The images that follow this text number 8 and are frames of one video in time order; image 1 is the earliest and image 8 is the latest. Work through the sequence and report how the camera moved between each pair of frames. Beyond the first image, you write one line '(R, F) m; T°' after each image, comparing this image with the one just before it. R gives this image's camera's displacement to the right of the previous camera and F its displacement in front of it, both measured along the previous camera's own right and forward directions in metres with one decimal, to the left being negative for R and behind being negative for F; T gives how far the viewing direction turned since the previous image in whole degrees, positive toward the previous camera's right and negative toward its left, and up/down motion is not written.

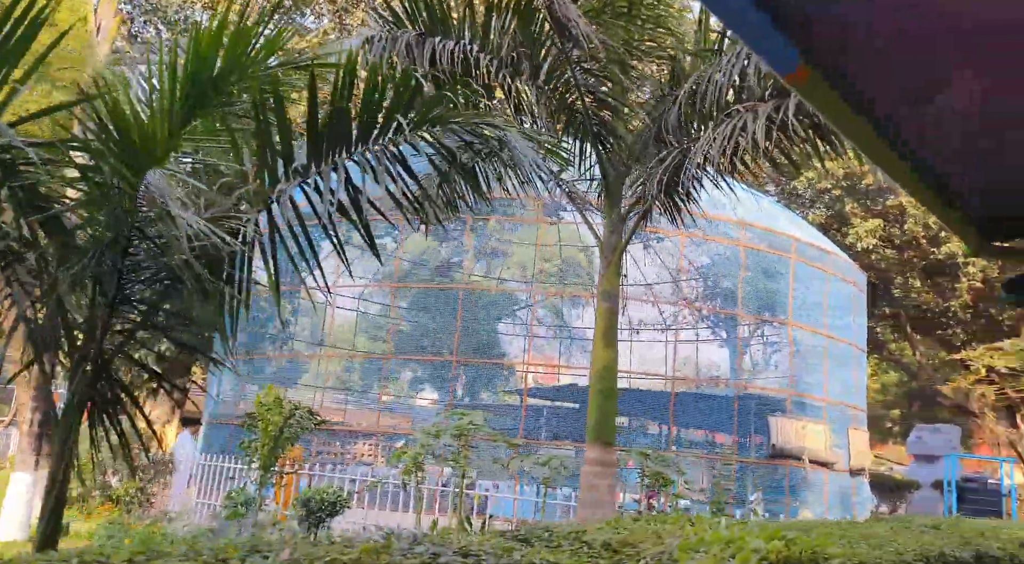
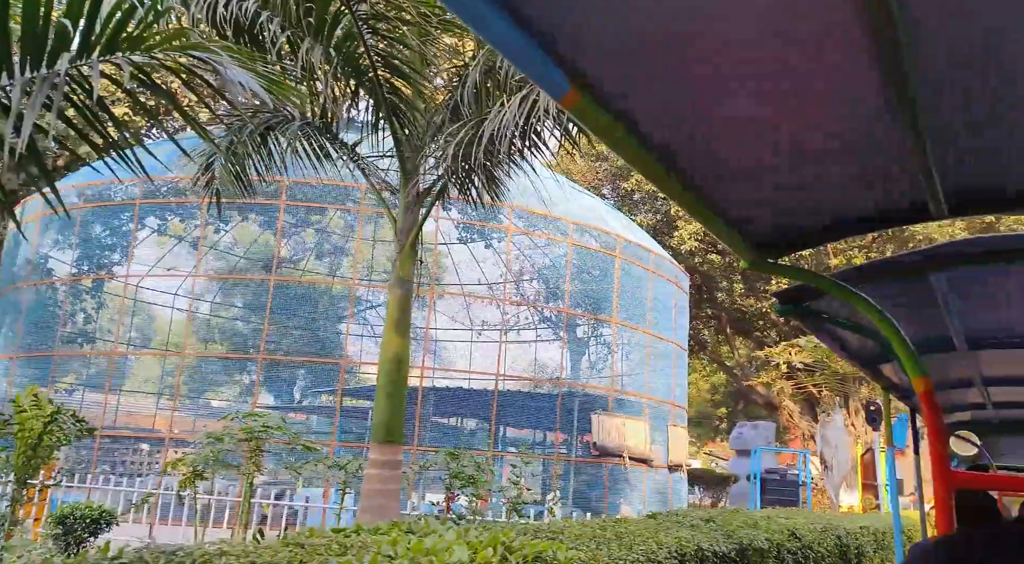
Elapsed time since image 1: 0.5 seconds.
(+0.3, +0.2) m; +10°
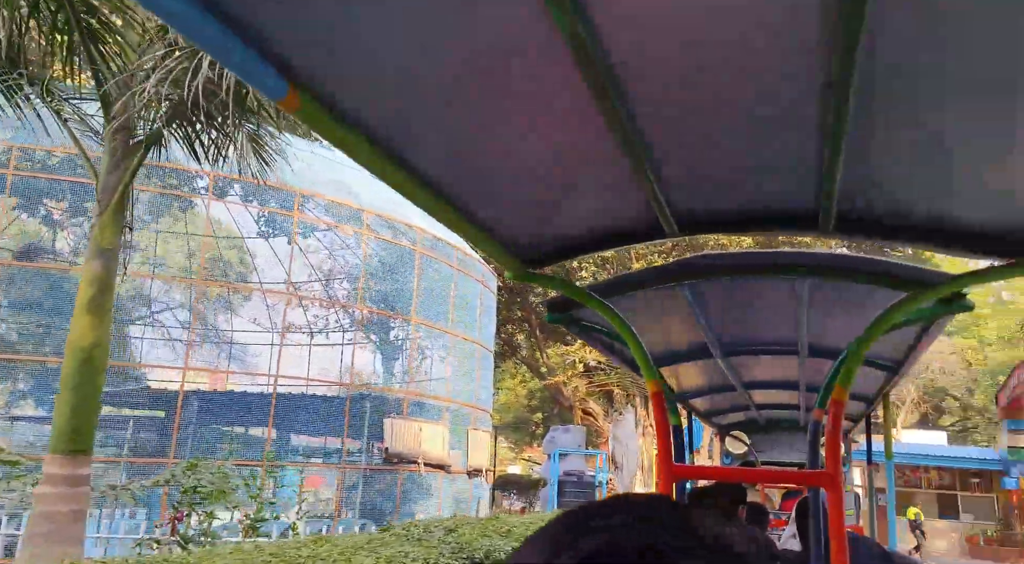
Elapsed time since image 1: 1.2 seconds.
(+0.3, +0.5) m; +12°
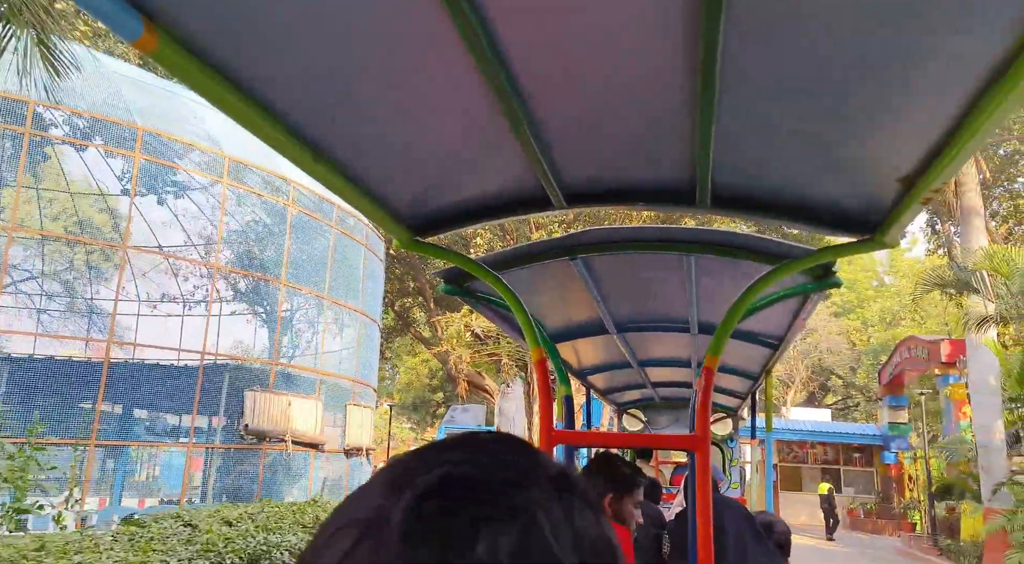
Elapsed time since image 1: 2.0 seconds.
(+0.2, +0.6) m; +6°
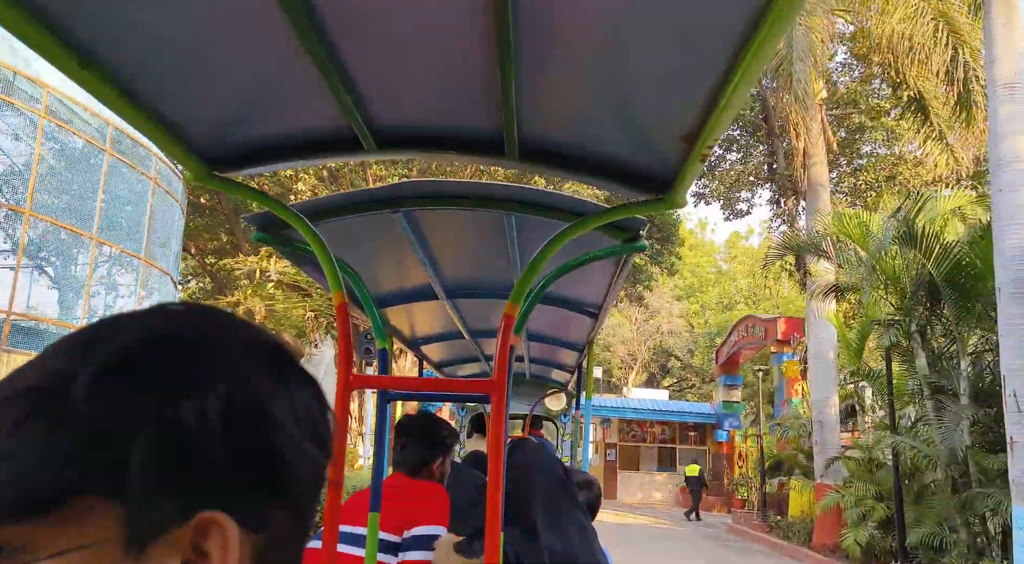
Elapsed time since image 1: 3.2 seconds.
(+0.3, +1.0) m; +10°
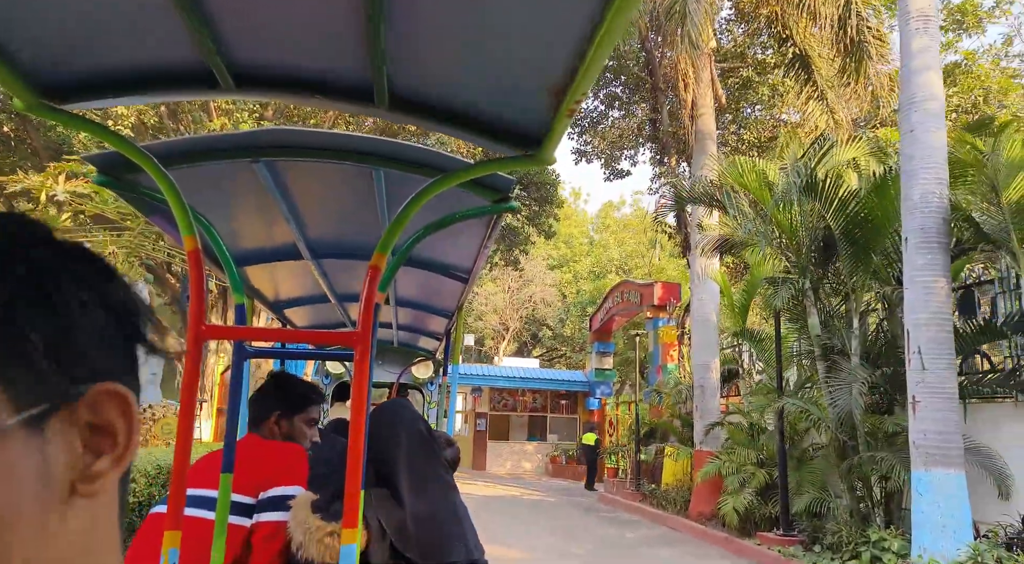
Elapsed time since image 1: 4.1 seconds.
(+0.1, +0.9) m; +9°
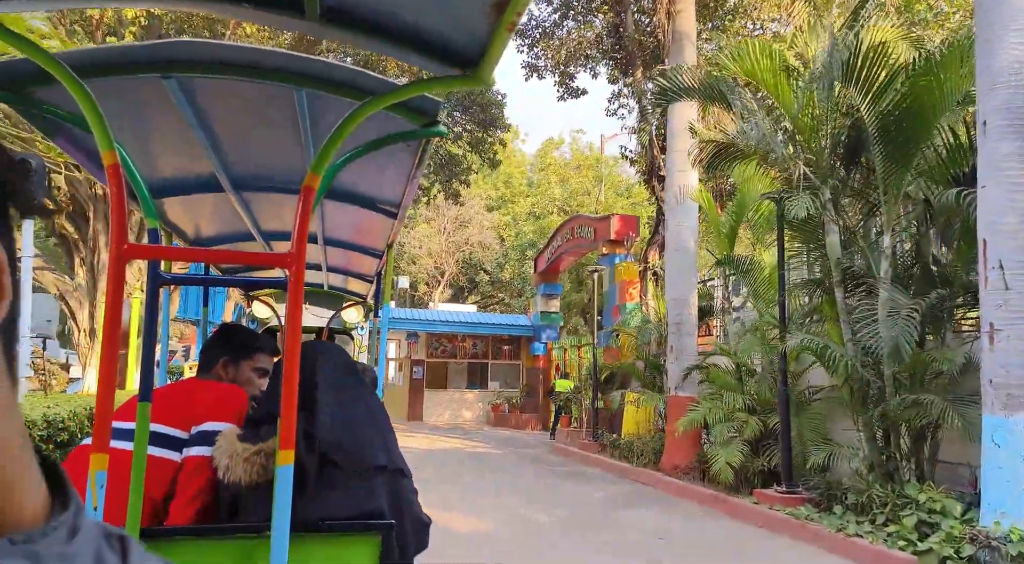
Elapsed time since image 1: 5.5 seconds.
(-0.2, +1.5) m; +5°
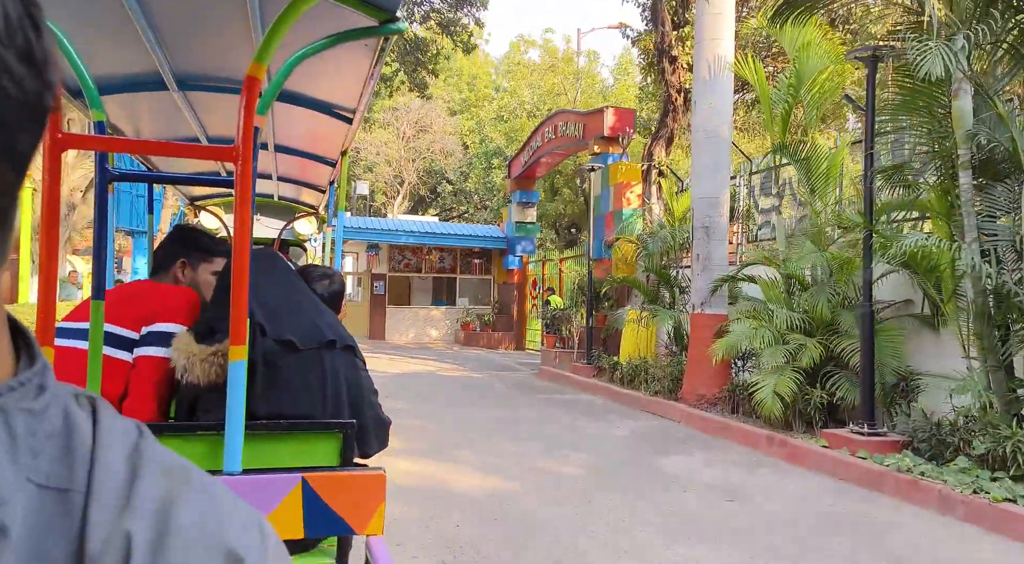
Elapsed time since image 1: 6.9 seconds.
(-0.4, +1.6) m; +3°
